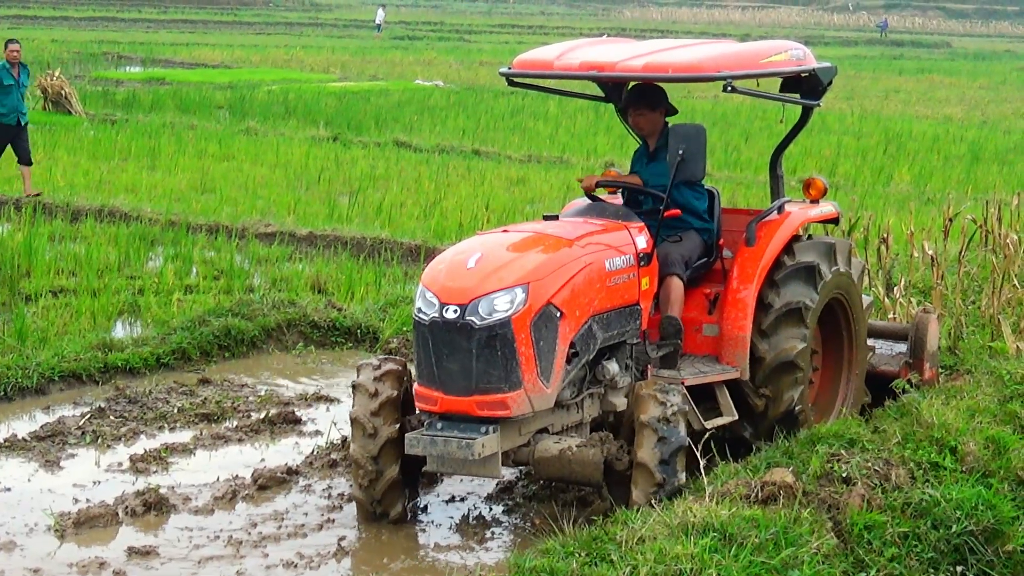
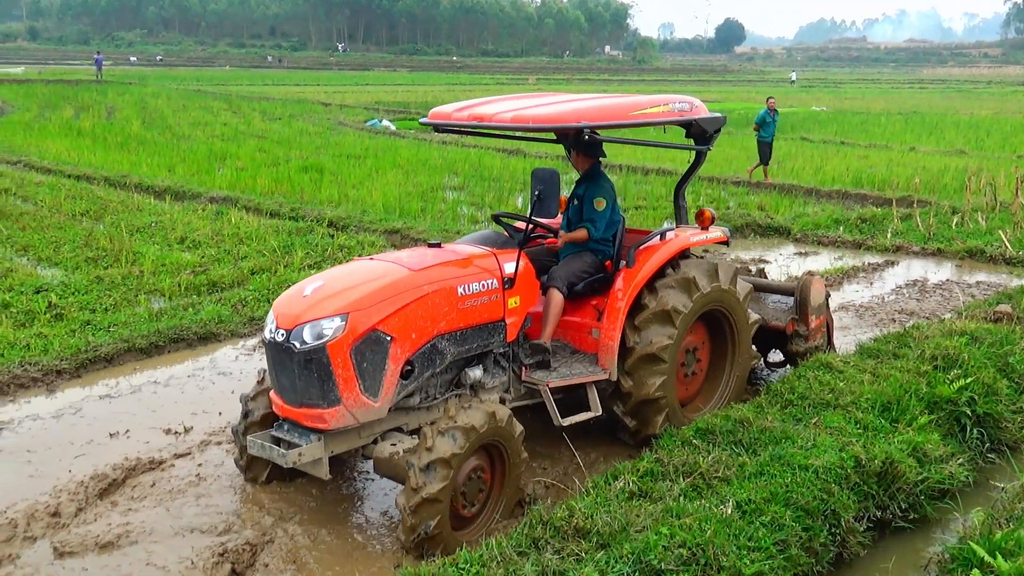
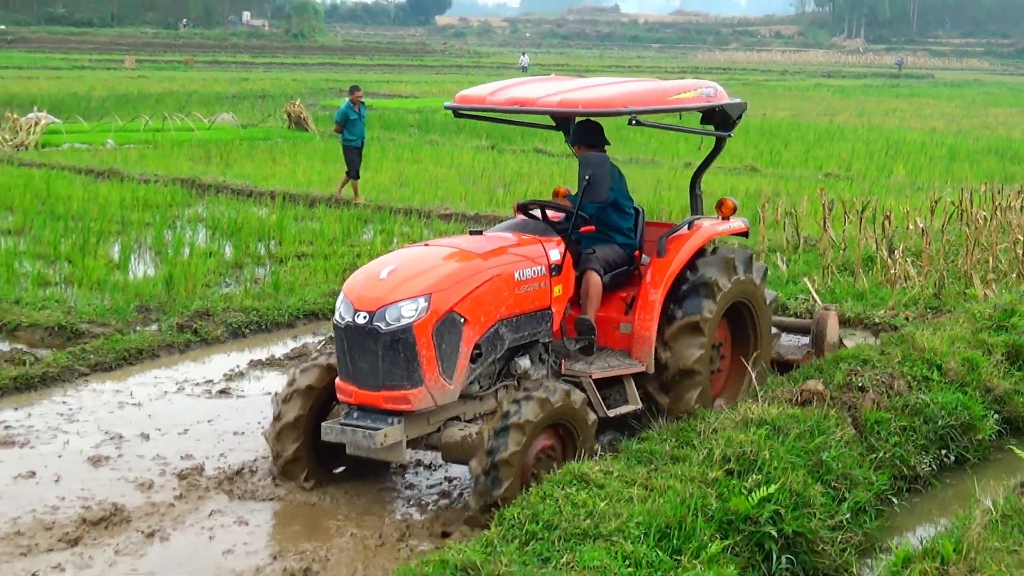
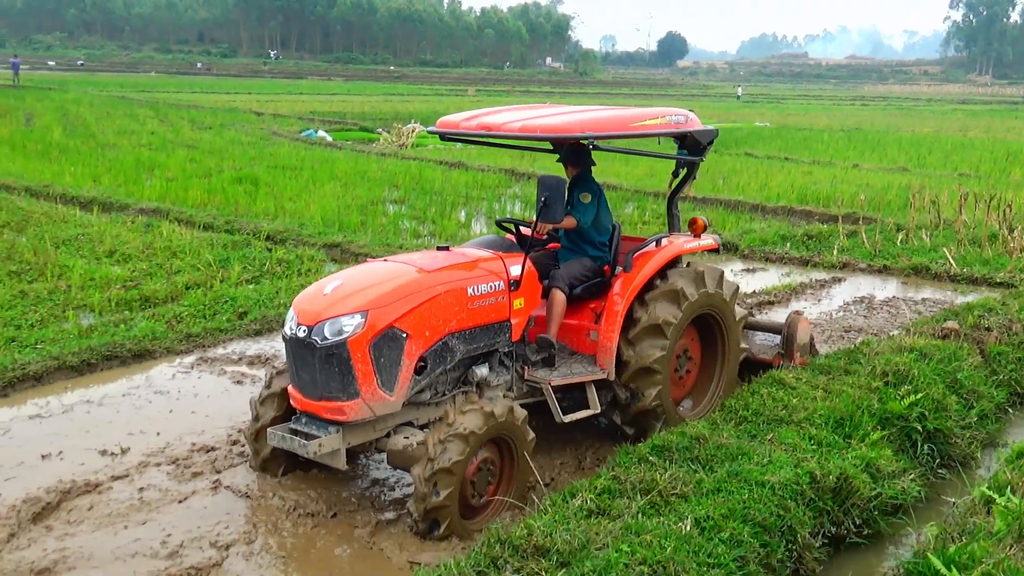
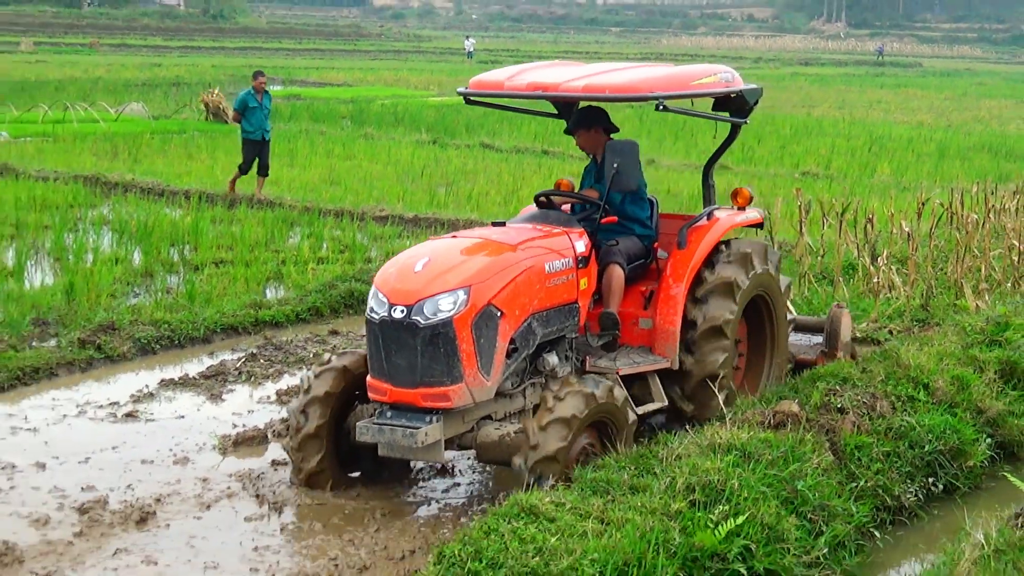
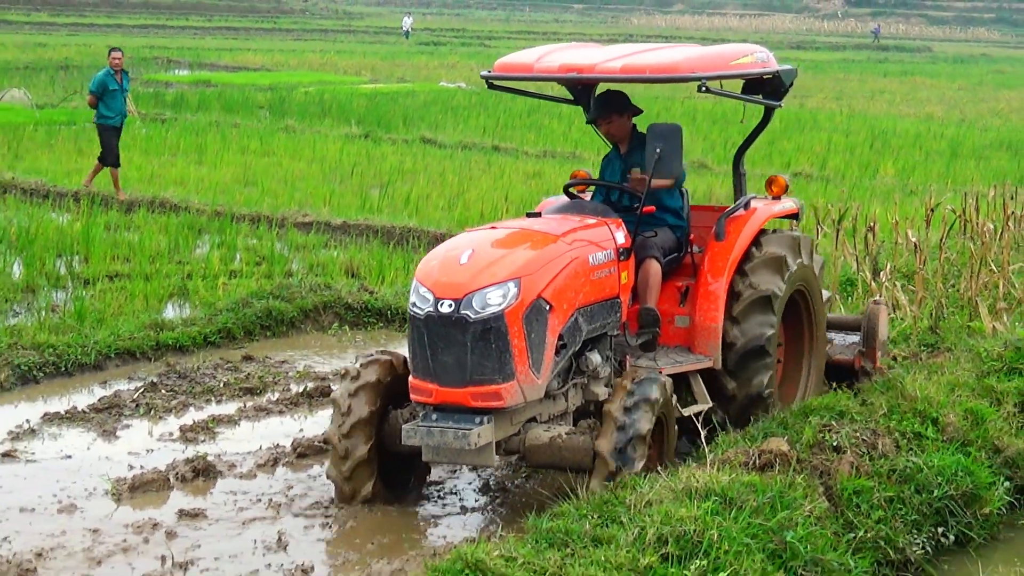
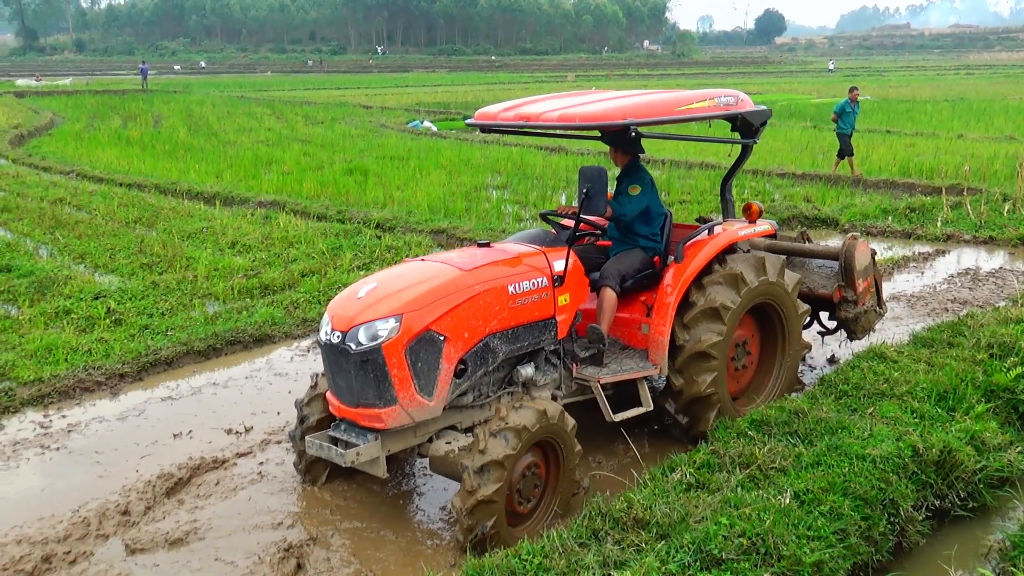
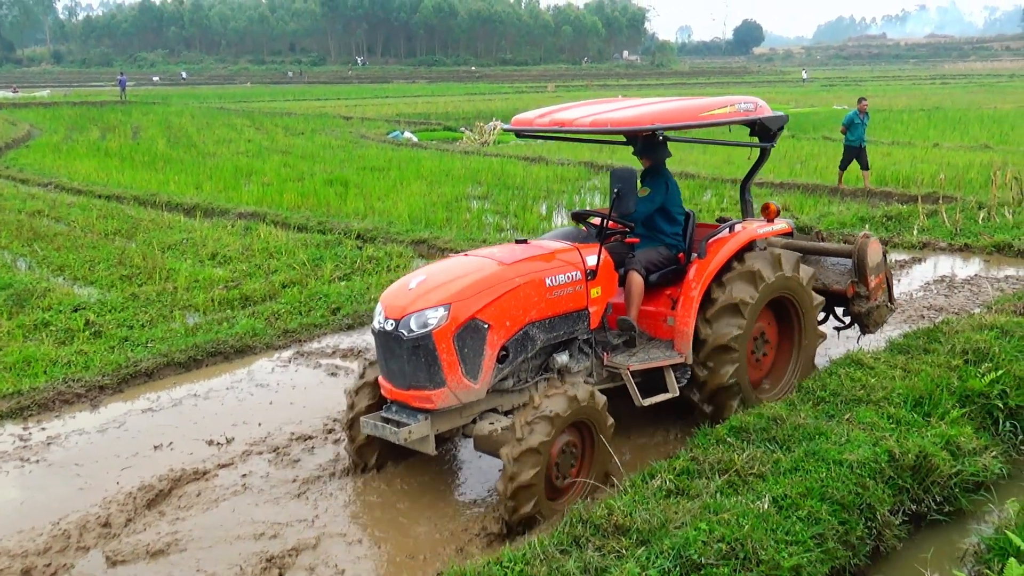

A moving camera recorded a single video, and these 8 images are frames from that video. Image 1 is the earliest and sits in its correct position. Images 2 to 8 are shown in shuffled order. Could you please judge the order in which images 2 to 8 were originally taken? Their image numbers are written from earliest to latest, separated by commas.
6, 5, 3, 4, 2, 7, 8
